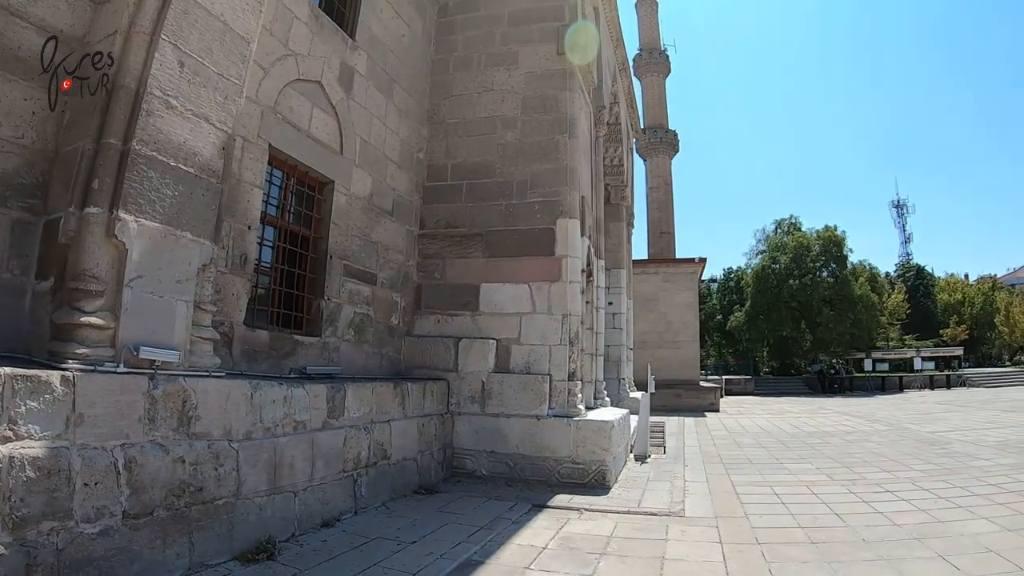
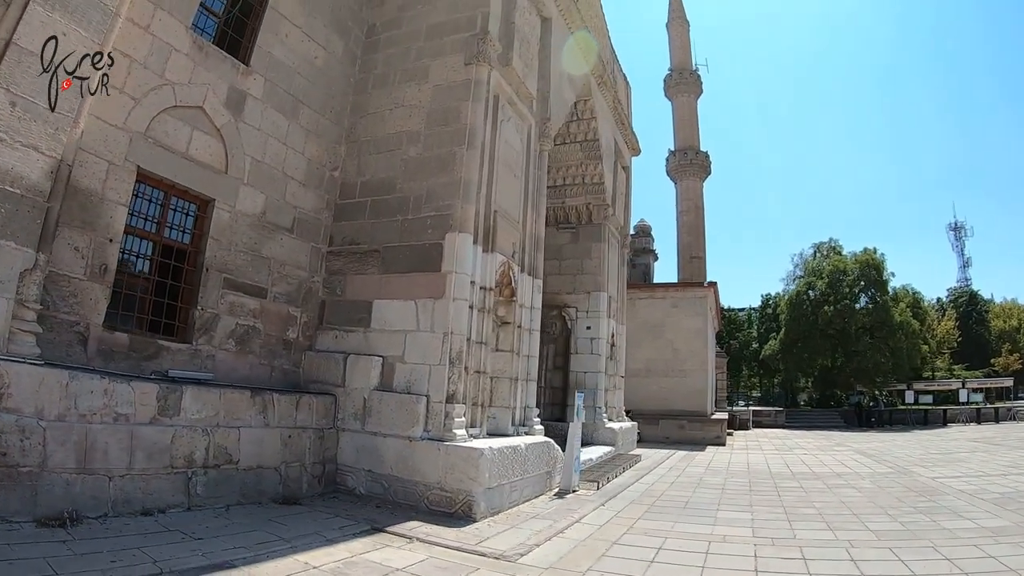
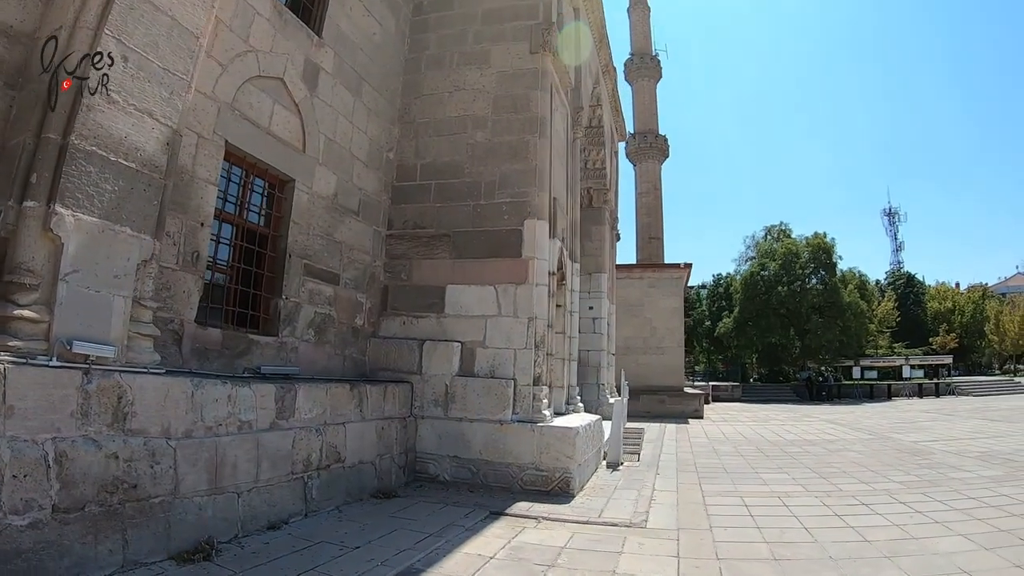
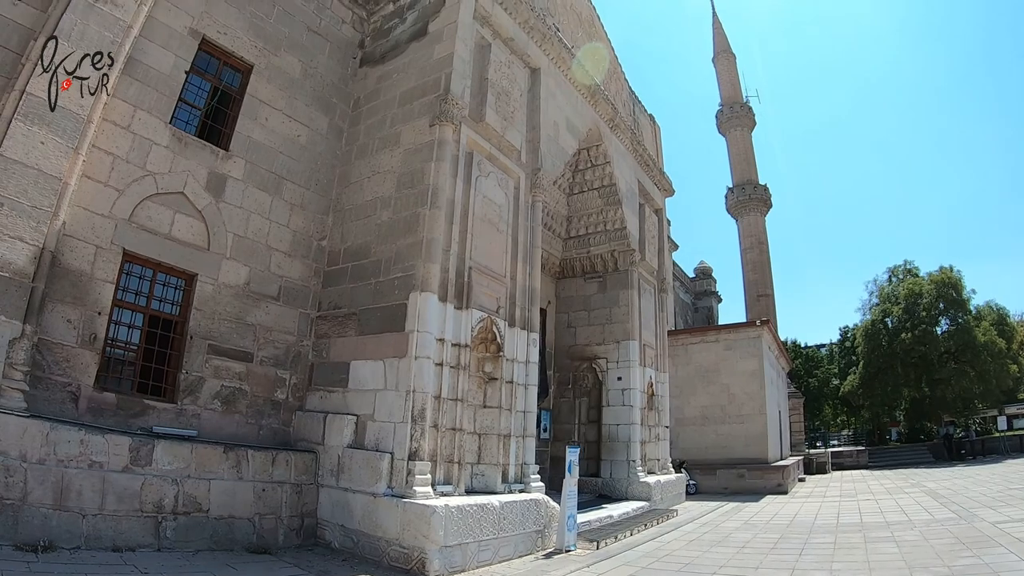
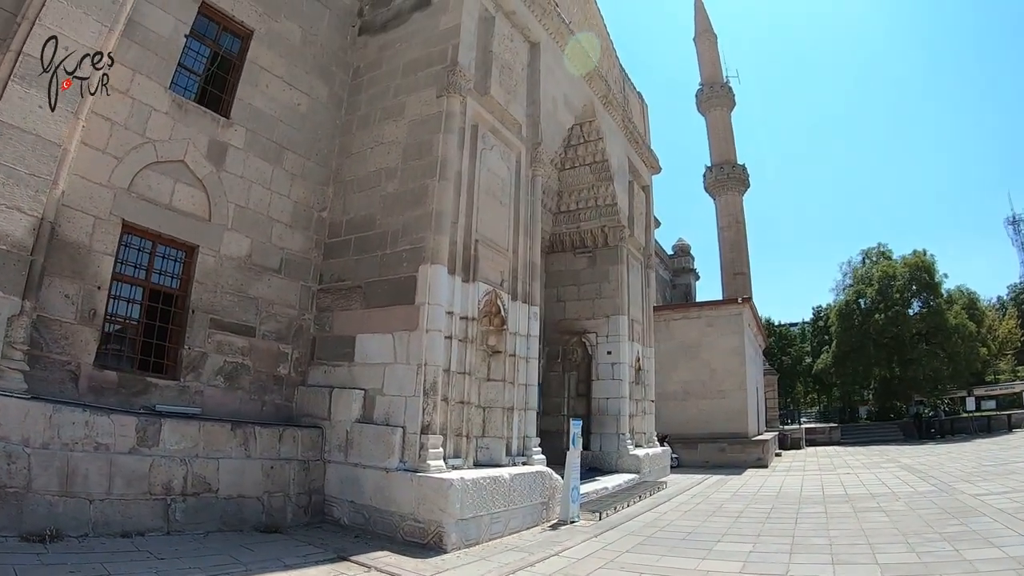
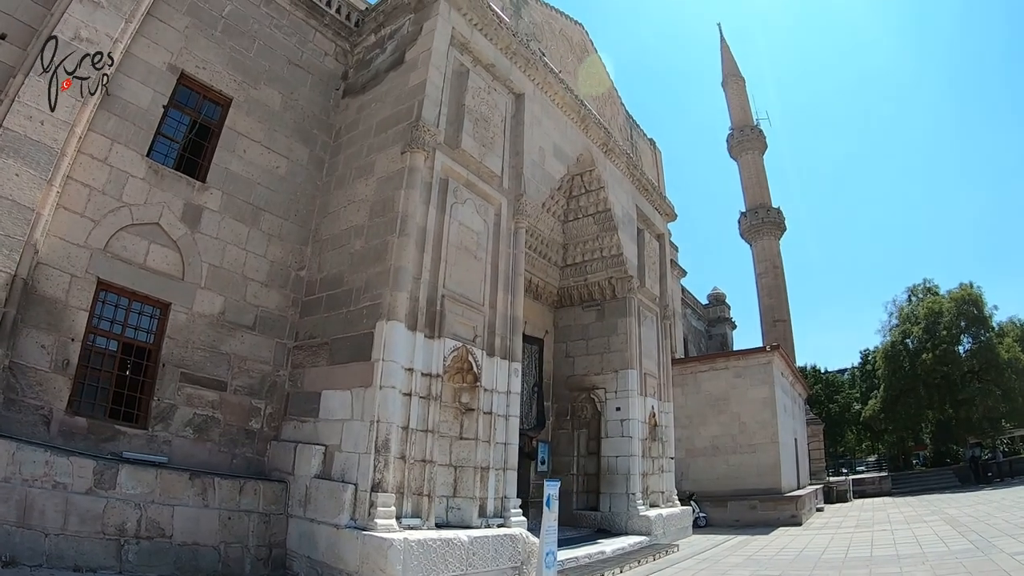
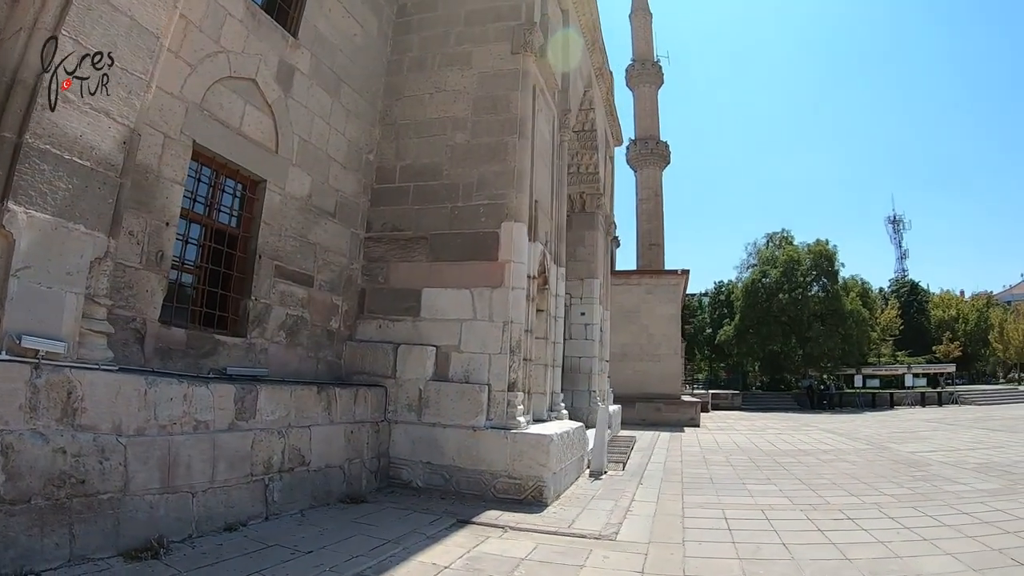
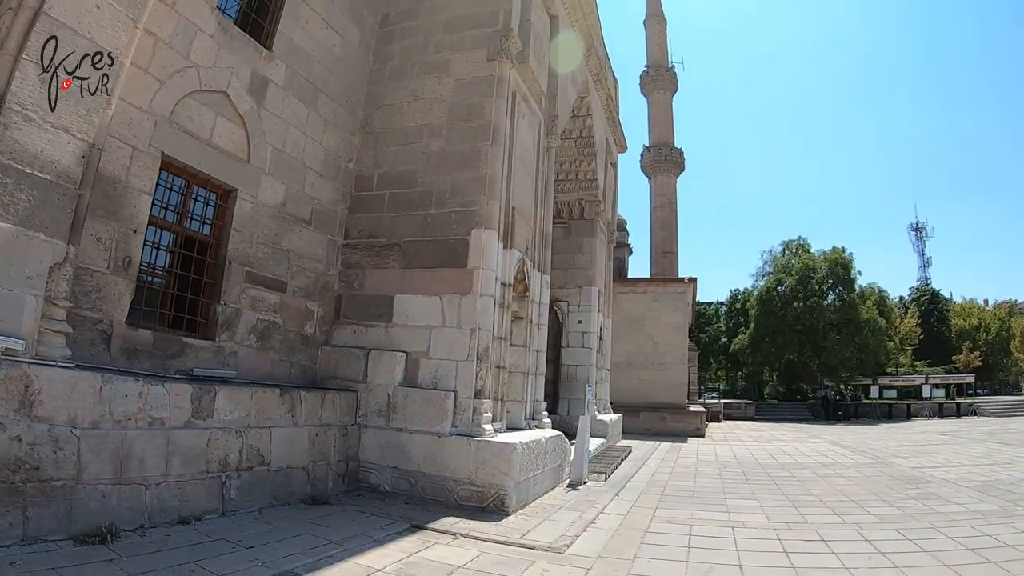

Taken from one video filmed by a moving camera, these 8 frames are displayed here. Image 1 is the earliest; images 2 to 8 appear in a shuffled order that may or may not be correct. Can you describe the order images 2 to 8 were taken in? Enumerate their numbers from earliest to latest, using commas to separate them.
3, 7, 8, 2, 5, 4, 6
